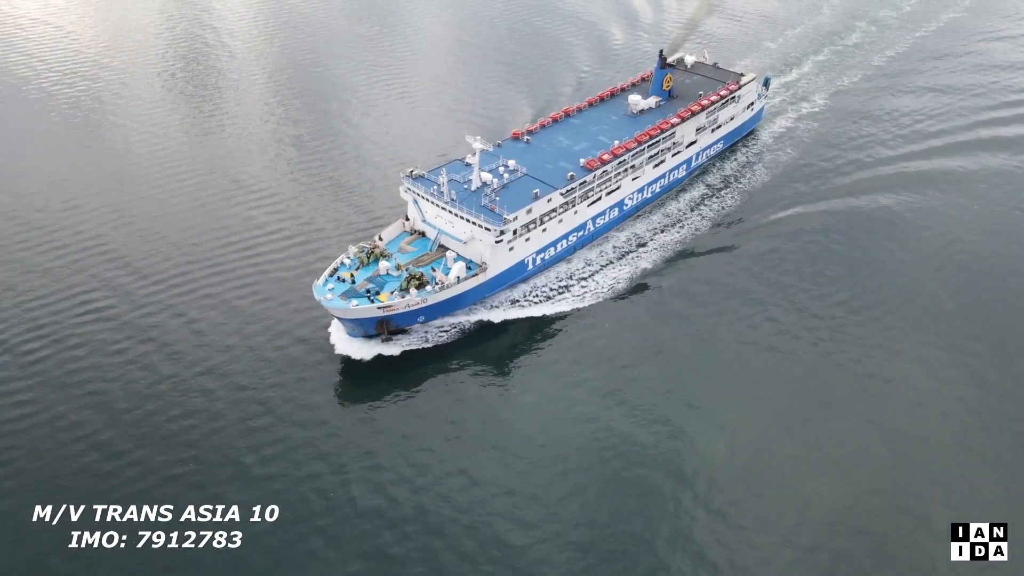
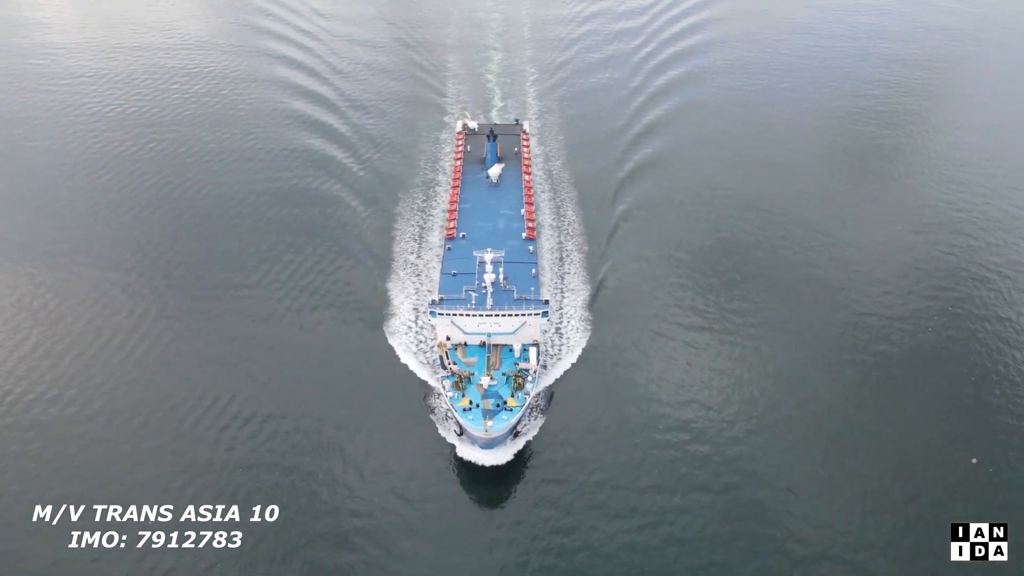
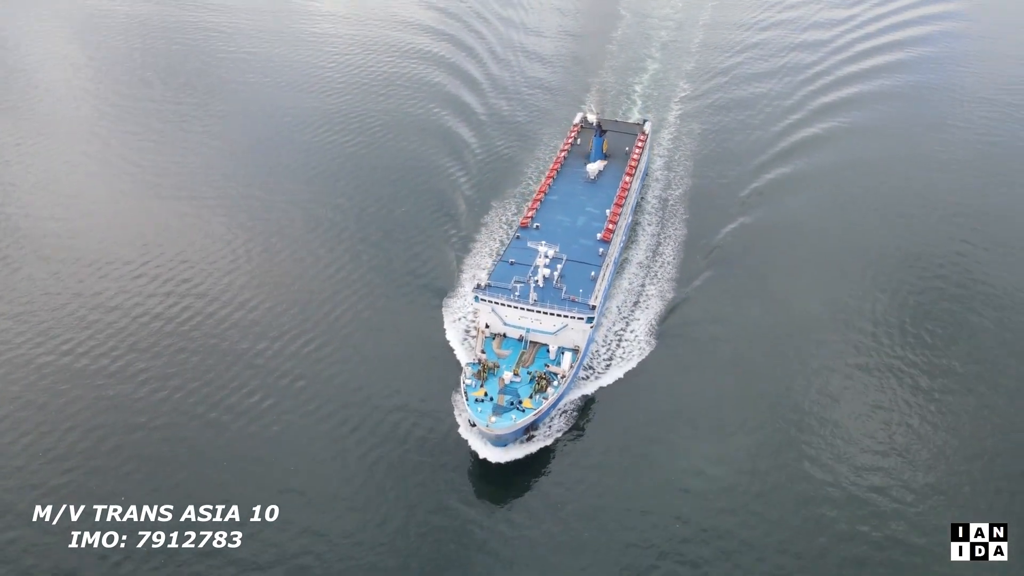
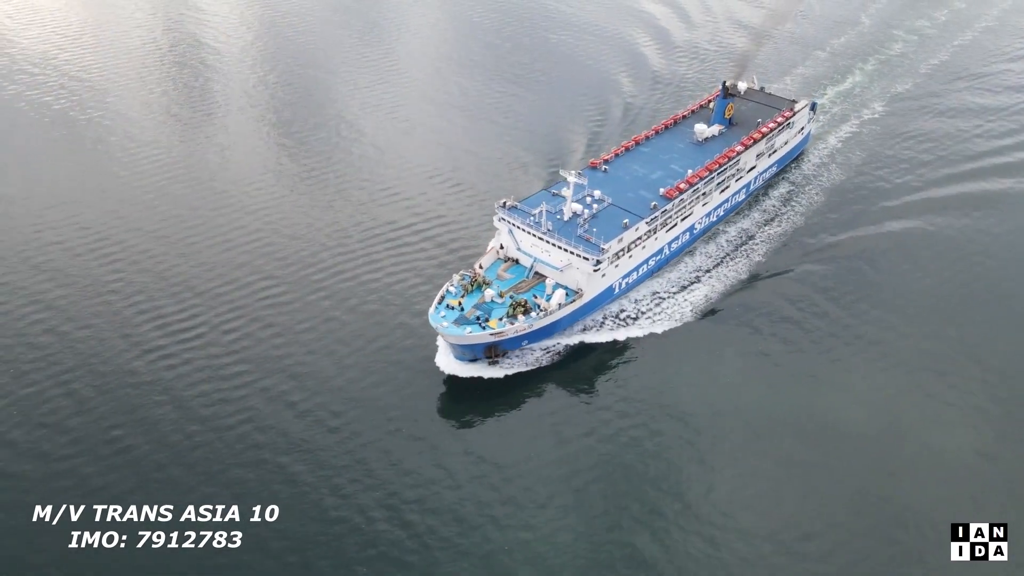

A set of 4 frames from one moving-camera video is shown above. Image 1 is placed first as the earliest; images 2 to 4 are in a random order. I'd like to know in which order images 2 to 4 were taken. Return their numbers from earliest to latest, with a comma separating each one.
4, 3, 2
